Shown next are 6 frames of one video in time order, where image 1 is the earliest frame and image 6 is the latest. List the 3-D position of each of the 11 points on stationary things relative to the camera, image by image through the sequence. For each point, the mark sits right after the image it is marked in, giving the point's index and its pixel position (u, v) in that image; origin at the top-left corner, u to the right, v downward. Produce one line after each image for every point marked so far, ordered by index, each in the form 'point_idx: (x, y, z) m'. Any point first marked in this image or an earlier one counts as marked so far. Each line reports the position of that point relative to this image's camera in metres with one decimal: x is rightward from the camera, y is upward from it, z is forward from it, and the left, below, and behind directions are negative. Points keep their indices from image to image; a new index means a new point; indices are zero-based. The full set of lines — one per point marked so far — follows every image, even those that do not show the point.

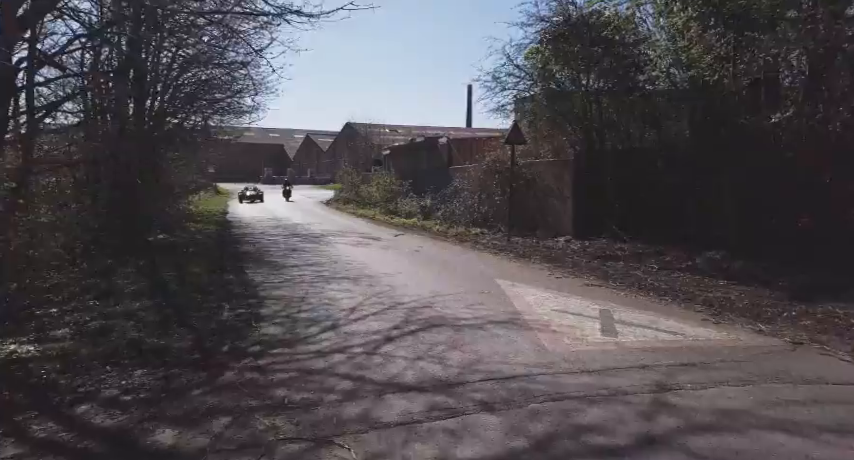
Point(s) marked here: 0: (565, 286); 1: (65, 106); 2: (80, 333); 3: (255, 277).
0: (+2.1, -0.9, +8.8) m
1: (-6.1, +2.1, +9.8) m
2: (-3.7, -1.1, +6.1) m
3: (-3.0, -0.8, +10.1) m
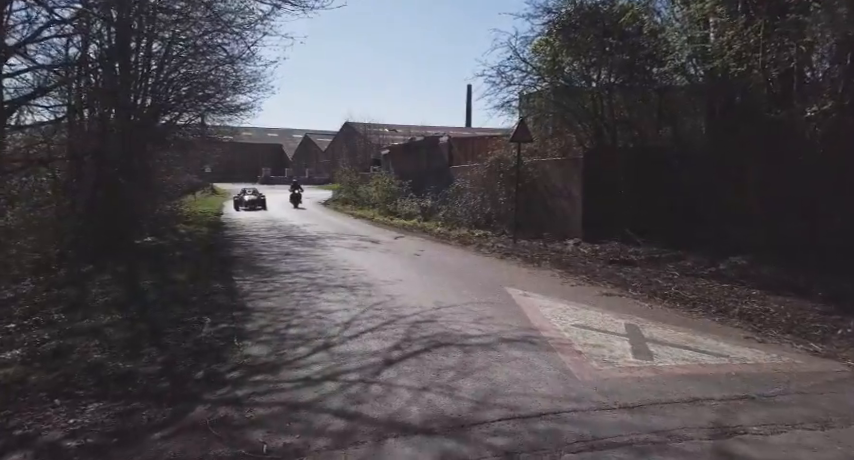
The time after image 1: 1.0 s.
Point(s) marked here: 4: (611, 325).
0: (+2.1, -0.9, +8.0) m
1: (-6.0, +2.0, +9.1) m
2: (-3.6, -1.2, +5.3) m
3: (-2.9, -0.9, +9.3) m
4: (+2.0, -1.0, +6.2) m
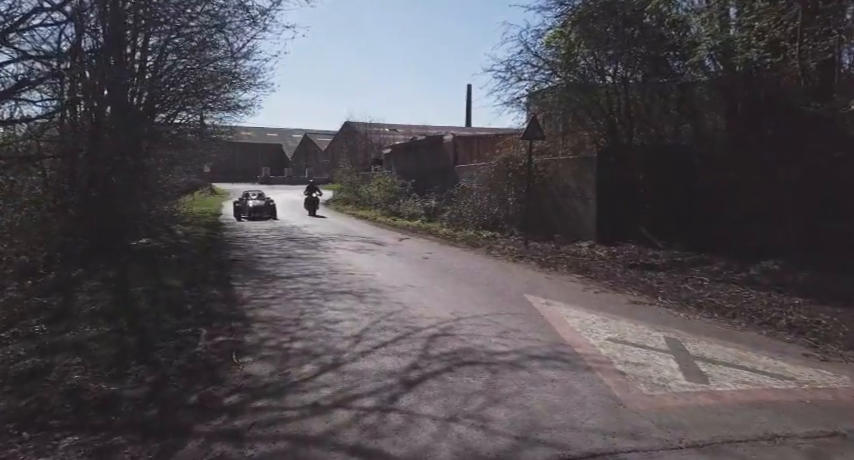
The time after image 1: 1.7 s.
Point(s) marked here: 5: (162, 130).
0: (+2.3, -1.0, +7.4) m
1: (-5.8, +2.0, +8.4) m
2: (-3.4, -1.2, +4.7) m
3: (-2.8, -0.9, +8.7) m
4: (+2.2, -1.1, +5.6) m
5: (-7.3, +2.7, +16.1) m
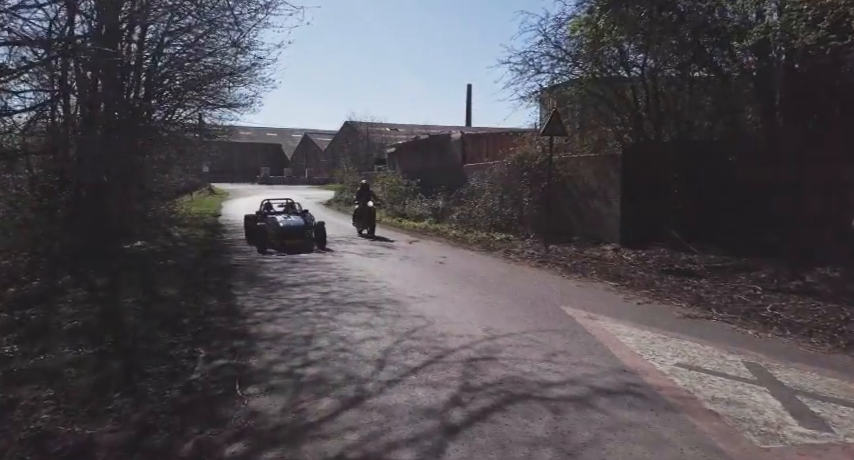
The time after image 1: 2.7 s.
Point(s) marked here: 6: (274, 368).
0: (+2.6, -1.0, +6.5) m
1: (-5.5, +1.9, +7.6) m
2: (-3.1, -1.2, +3.9) m
3: (-2.4, -1.0, +7.9) m
4: (+2.5, -1.1, +4.8) m
5: (-7.0, +2.6, +15.3) m
6: (-1.3, -1.2, +5.1) m
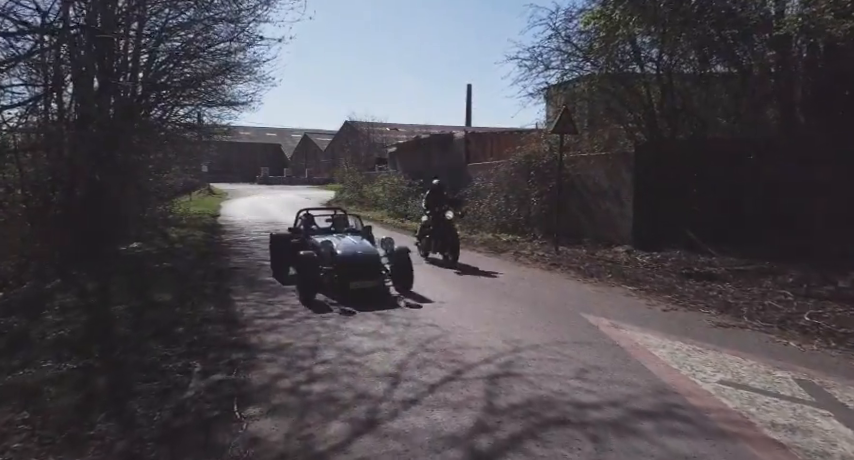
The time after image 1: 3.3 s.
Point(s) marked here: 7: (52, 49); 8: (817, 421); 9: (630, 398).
0: (+2.7, -1.0, +6.1) m
1: (-5.4, +1.9, +7.1) m
2: (-3.0, -1.3, +3.4) m
3: (-2.3, -1.0, +7.4) m
4: (+2.6, -1.1, +4.3) m
5: (-6.8, +2.6, +14.8) m
6: (-1.2, -1.2, +4.6) m
7: (-4.6, +2.2, +7.1) m
8: (+2.4, -1.2, +3.6) m
9: (+1.4, -1.2, +4.1) m
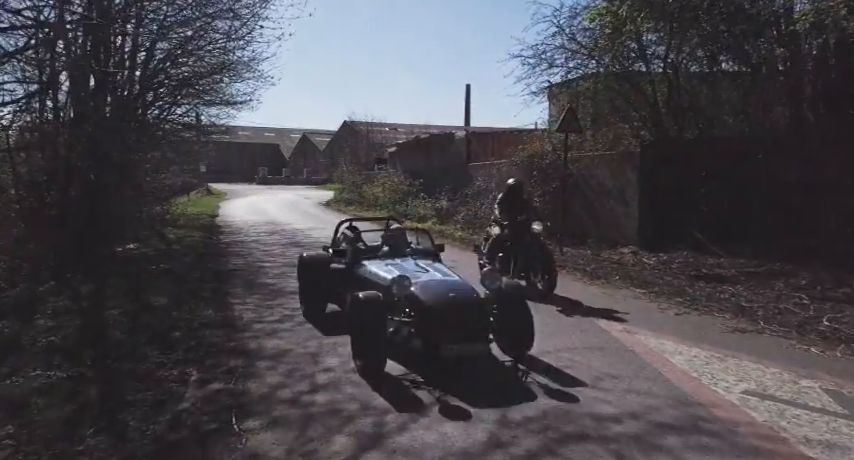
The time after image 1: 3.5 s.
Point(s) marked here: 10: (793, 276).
0: (+2.8, -1.0, +5.9) m
1: (-5.3, +1.9, +6.9) m
2: (-2.9, -1.3, +3.2) m
3: (-2.3, -1.0, +7.2) m
4: (+2.7, -1.1, +4.1) m
5: (-6.8, +2.6, +14.6) m
6: (-1.1, -1.2, +4.4) m
7: (-4.5, +2.2, +6.9) m
8: (+2.5, -1.2, +3.4) m
9: (+1.5, -1.2, +3.8) m
10: (+5.4, -0.7, +8.5) m
